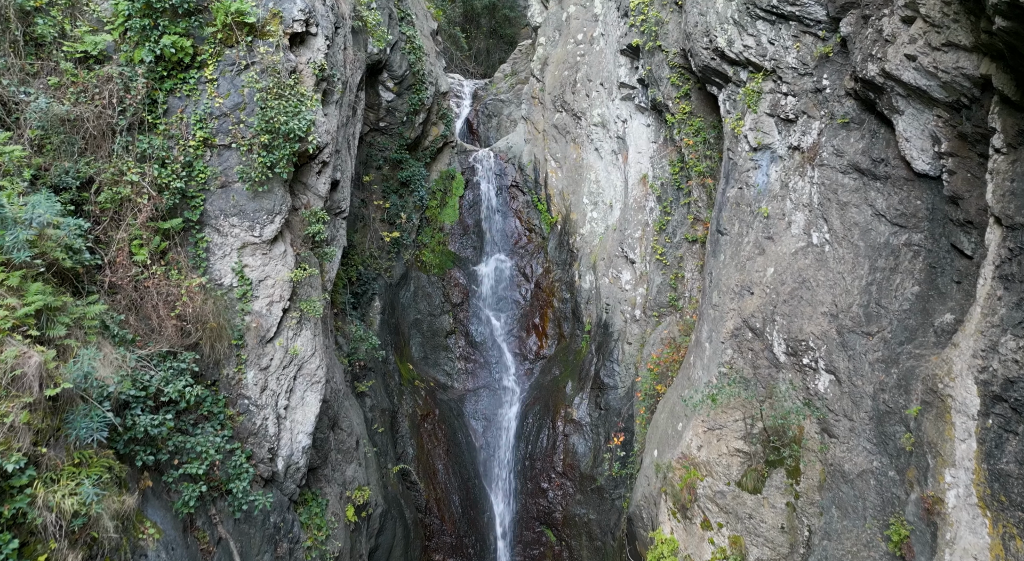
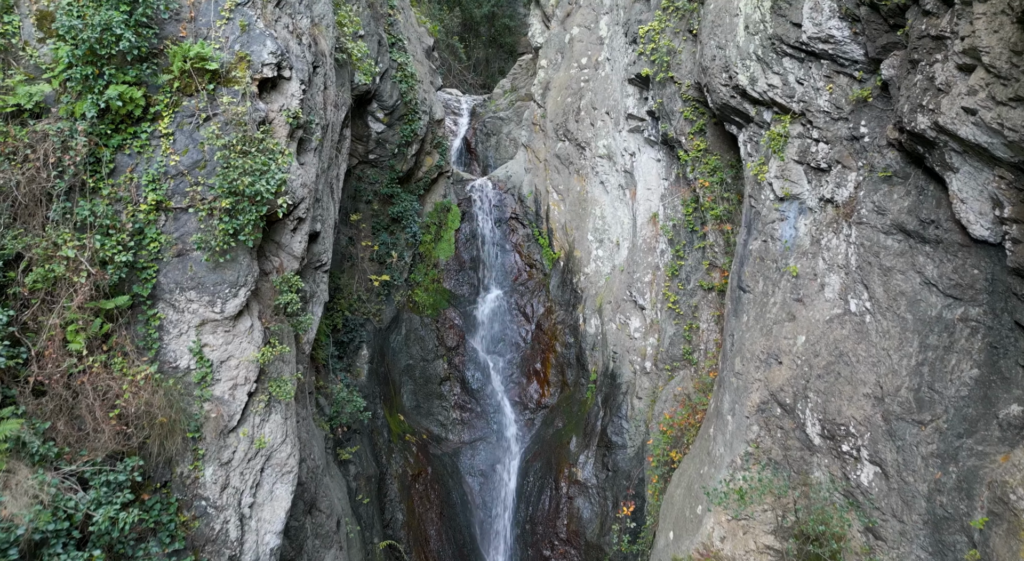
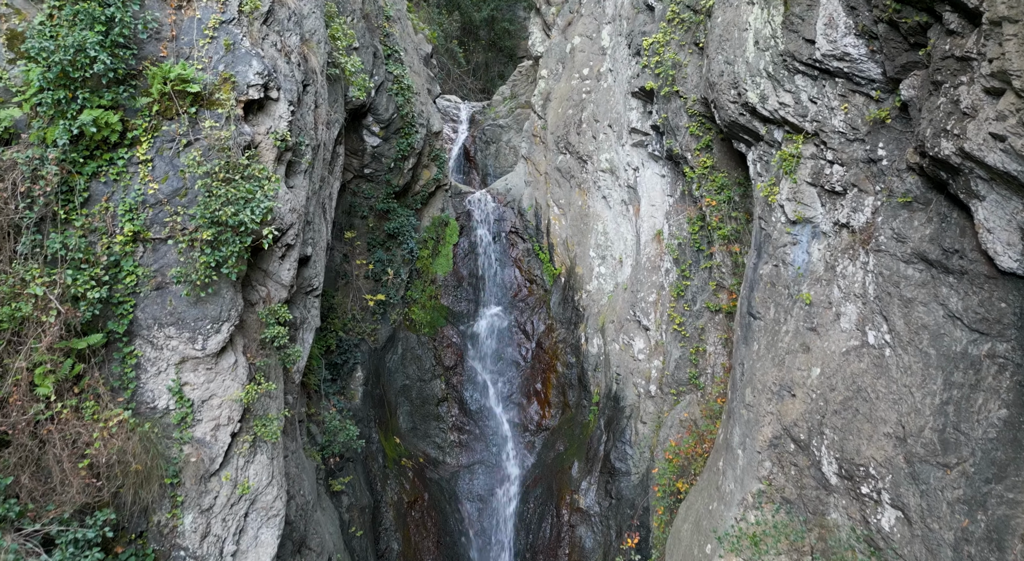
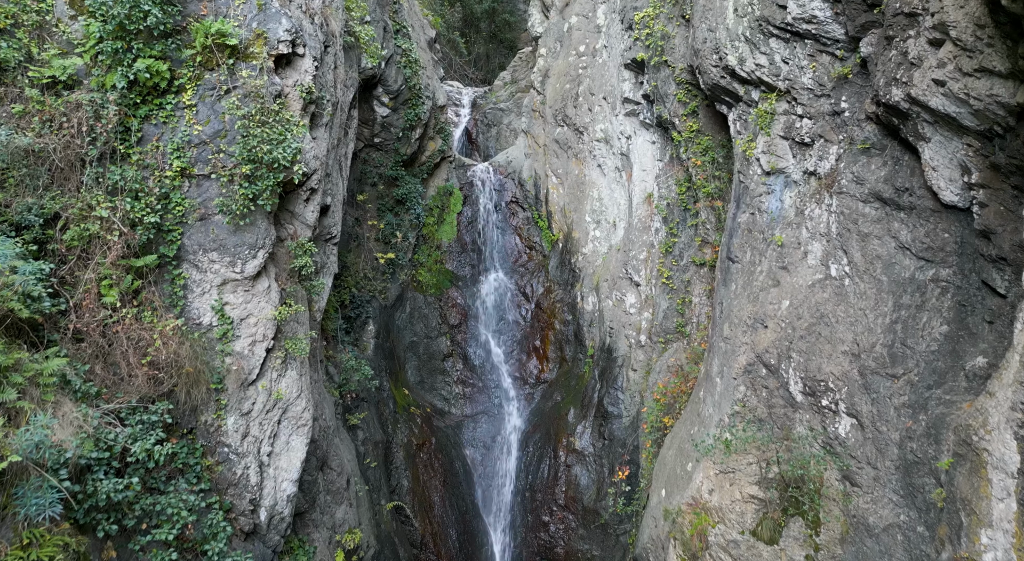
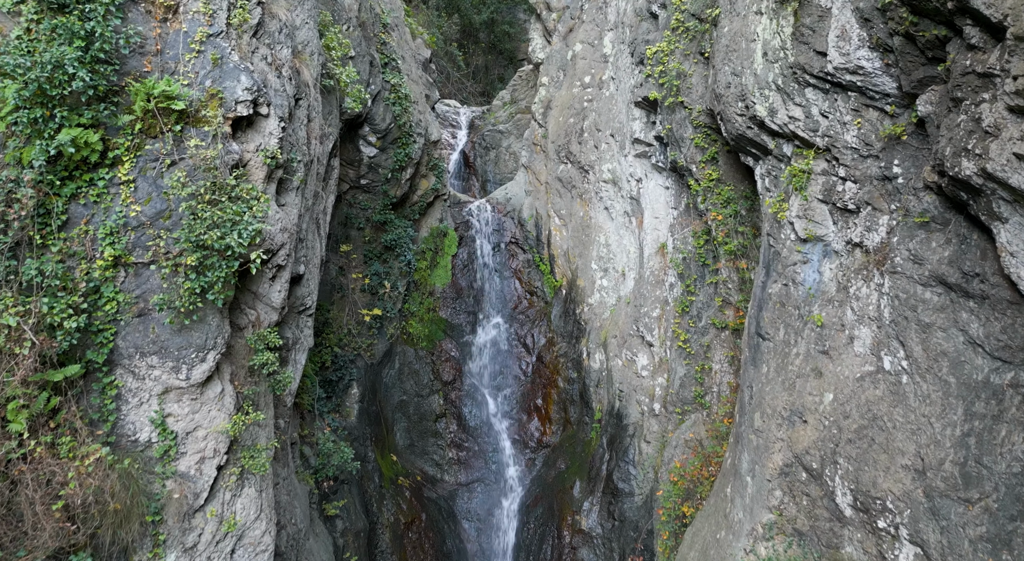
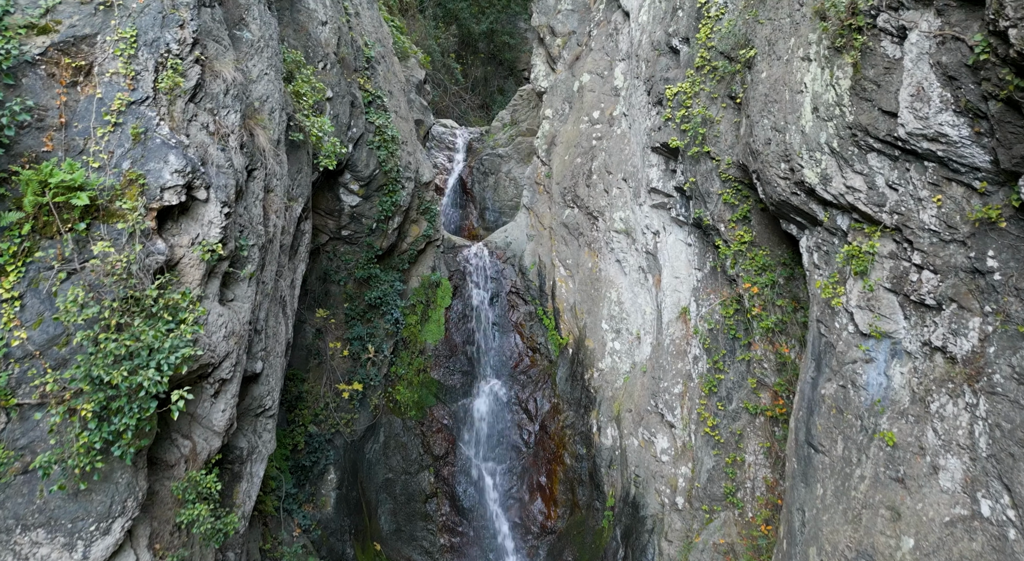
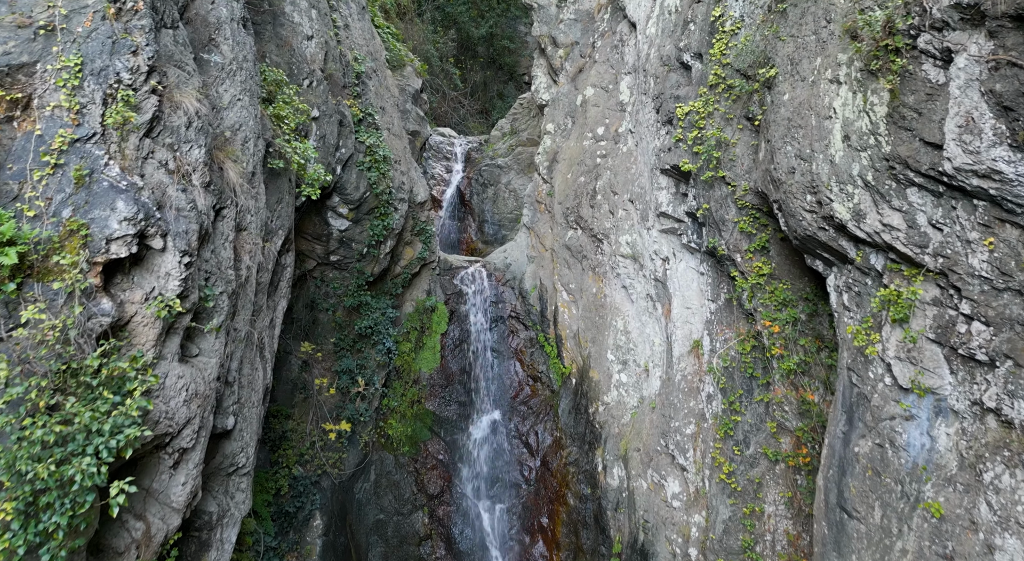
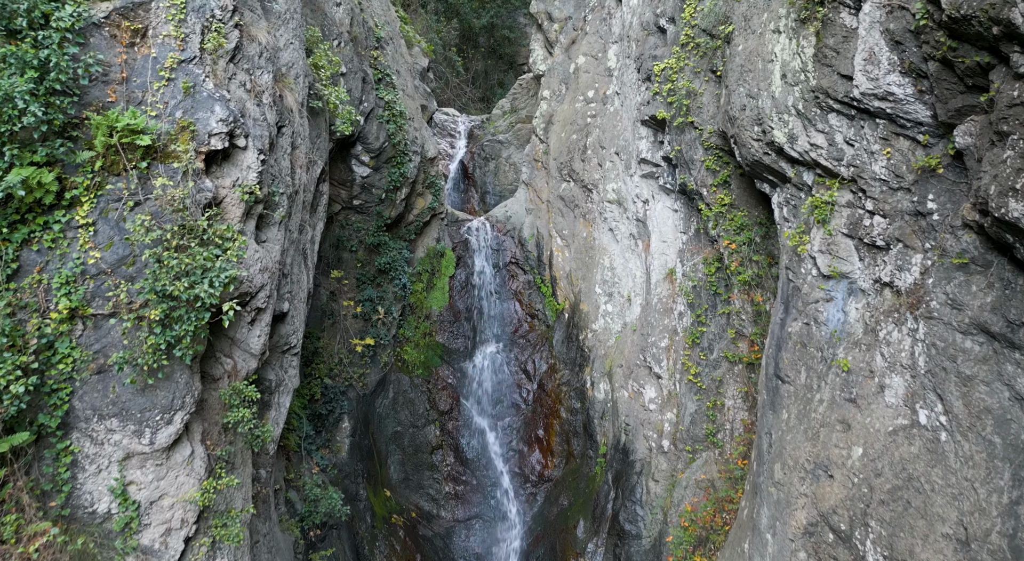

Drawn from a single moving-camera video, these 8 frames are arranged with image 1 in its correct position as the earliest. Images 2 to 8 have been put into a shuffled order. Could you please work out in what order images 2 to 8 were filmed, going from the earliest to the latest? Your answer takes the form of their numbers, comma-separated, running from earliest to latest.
4, 2, 3, 5, 8, 6, 7
